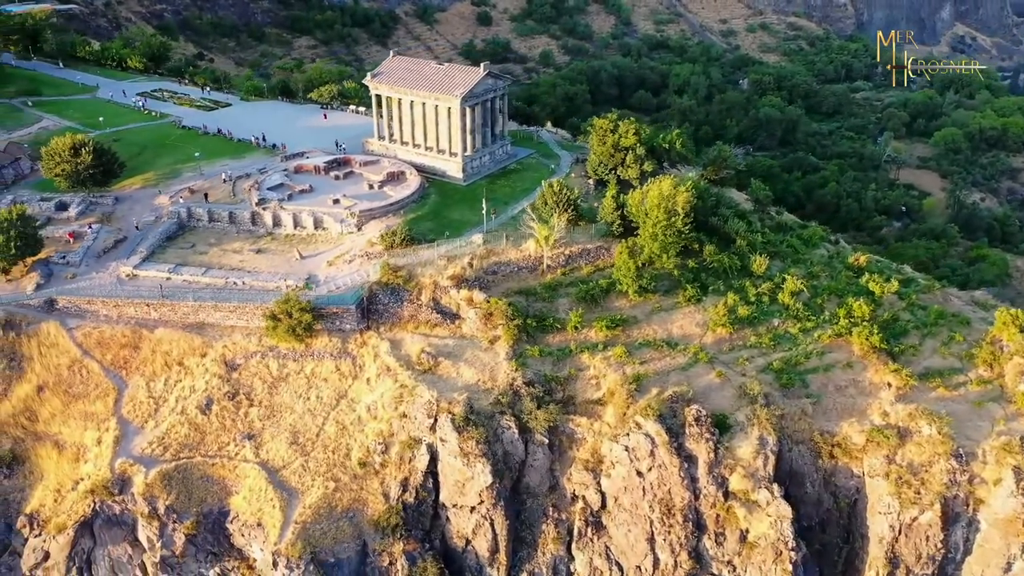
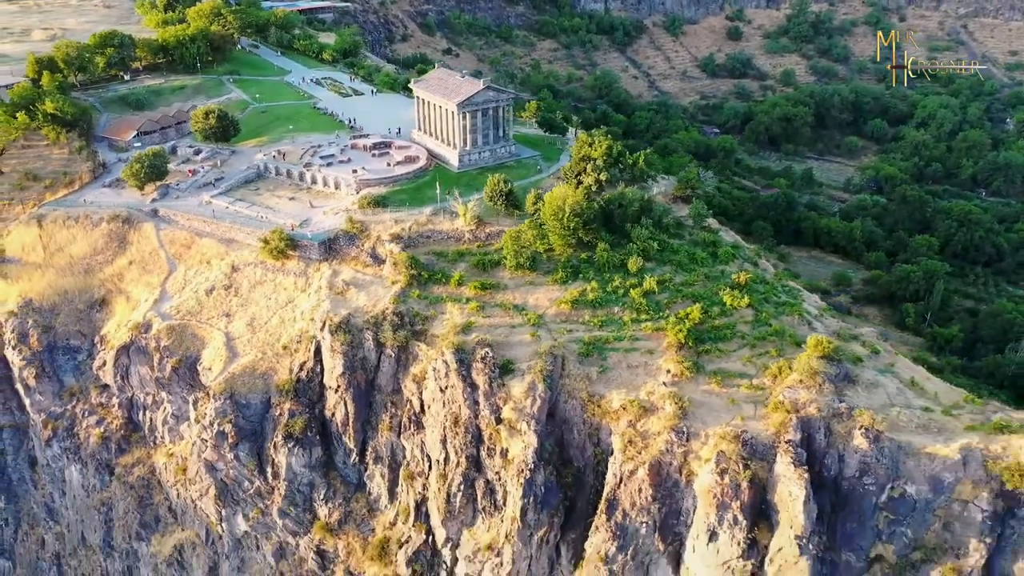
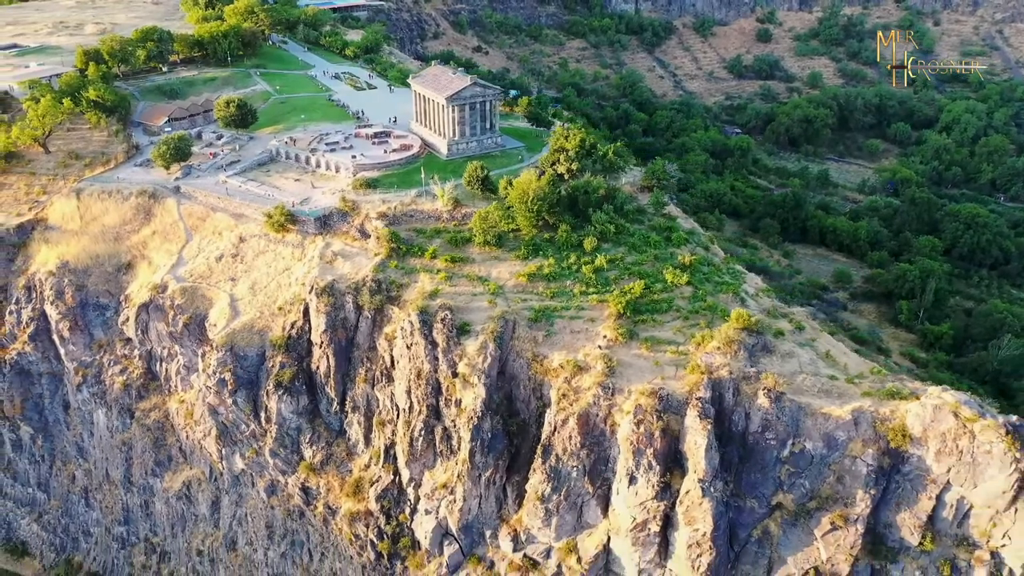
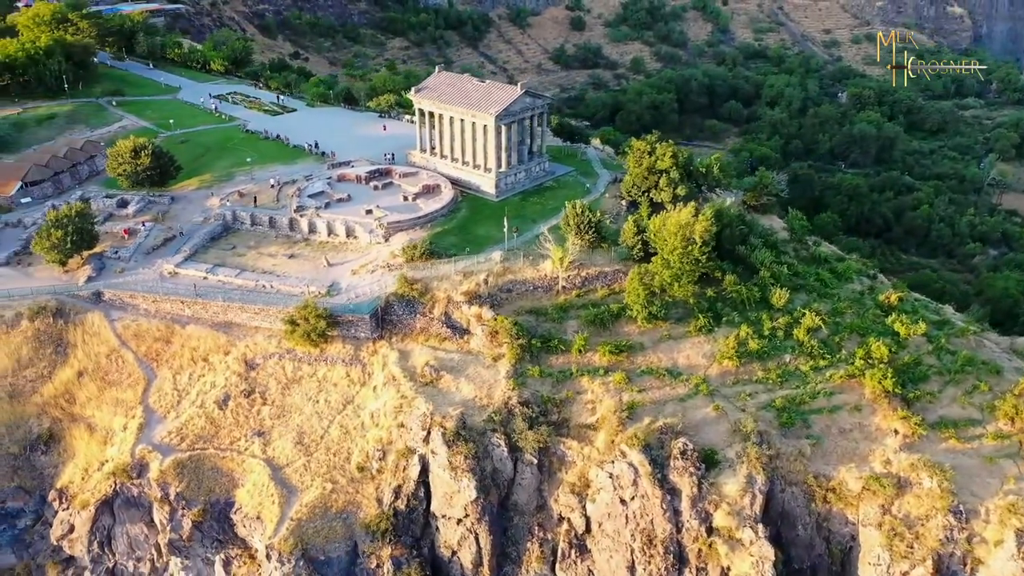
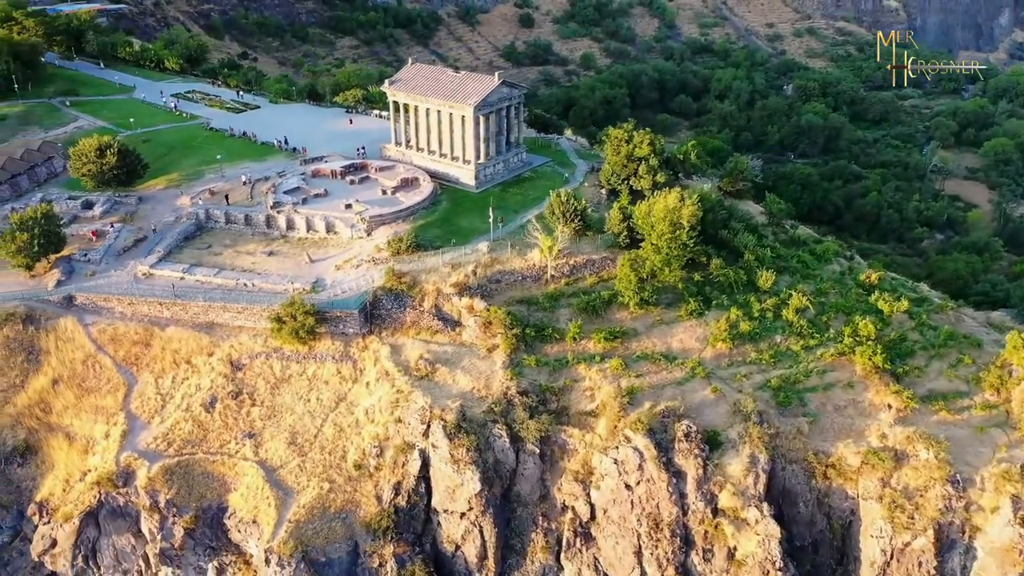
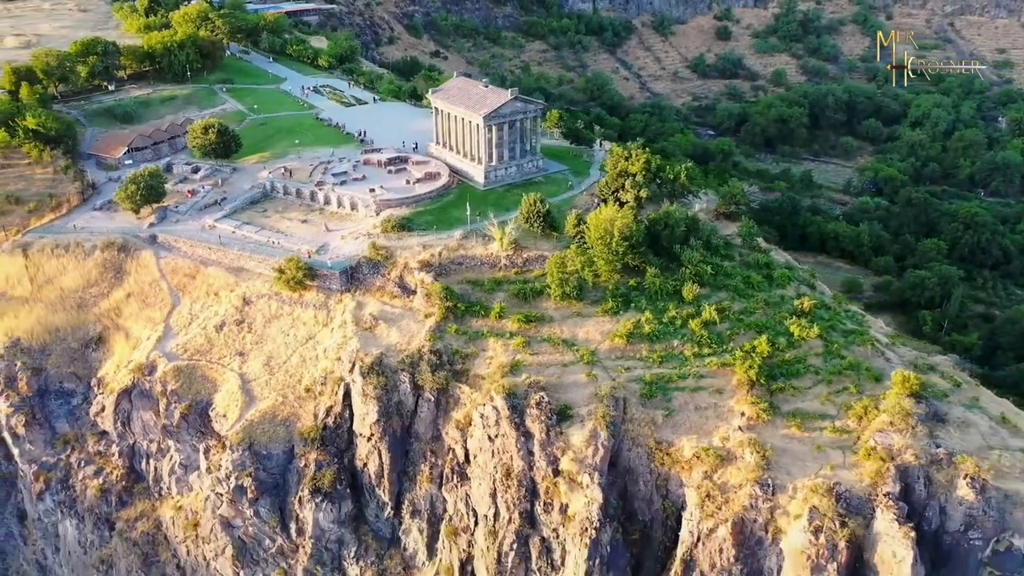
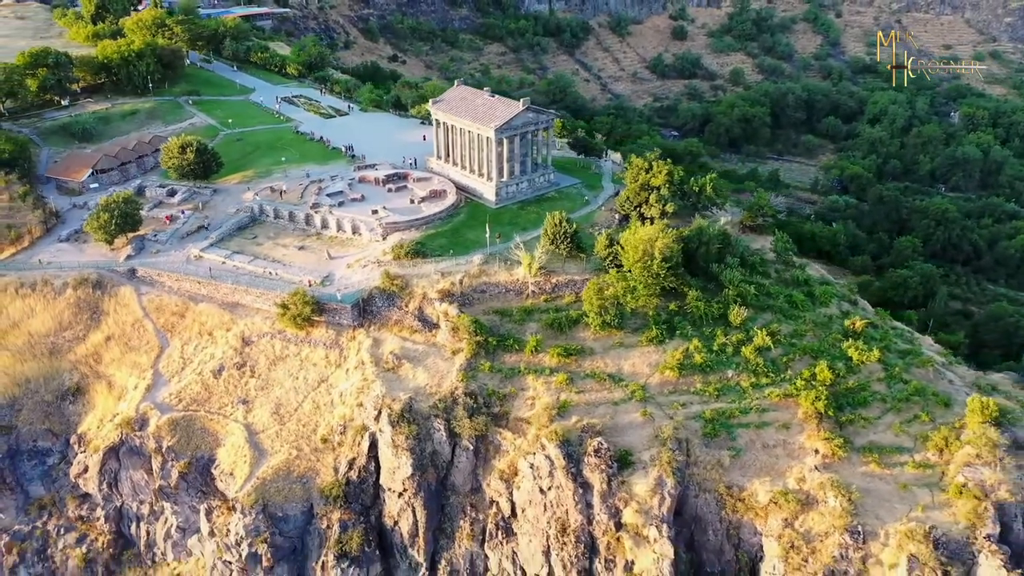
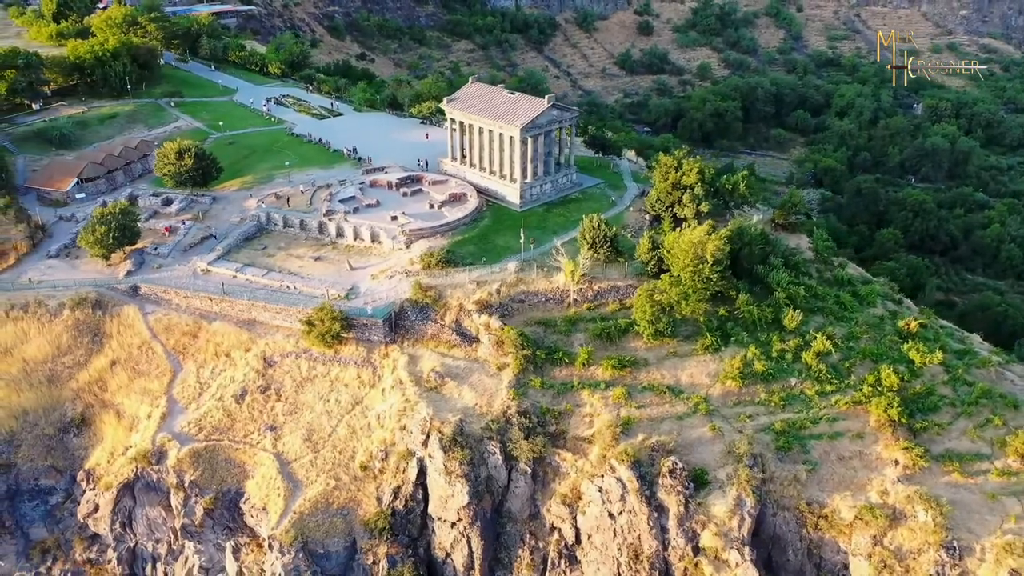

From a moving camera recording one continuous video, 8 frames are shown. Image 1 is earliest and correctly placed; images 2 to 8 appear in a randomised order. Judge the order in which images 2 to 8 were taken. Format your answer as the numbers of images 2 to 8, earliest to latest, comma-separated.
5, 4, 8, 7, 6, 2, 3
